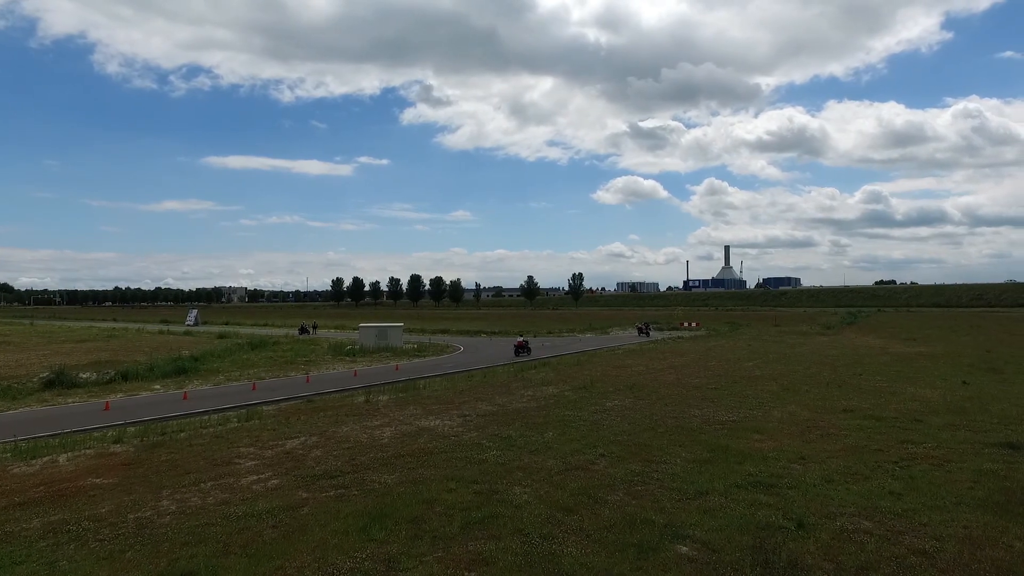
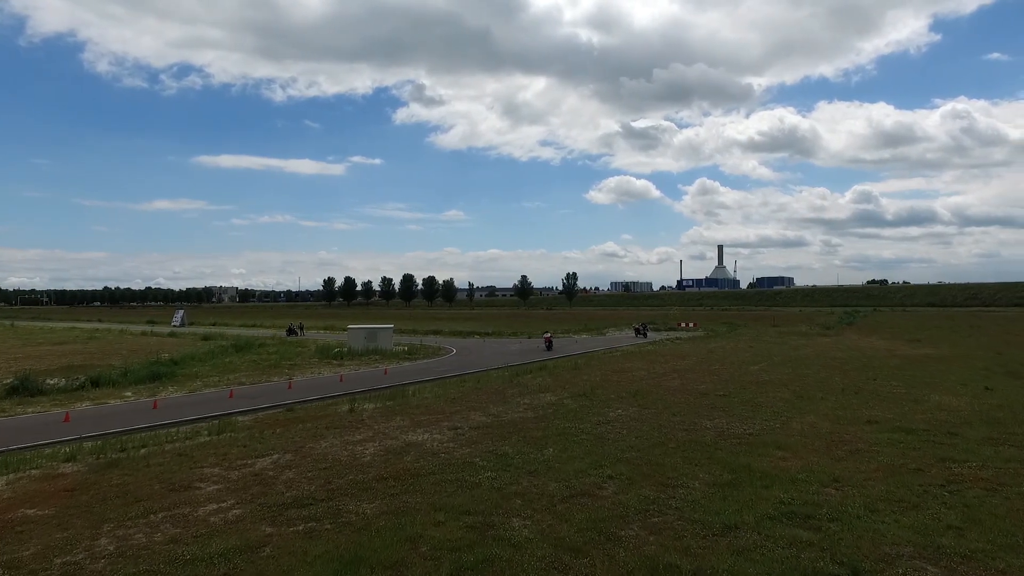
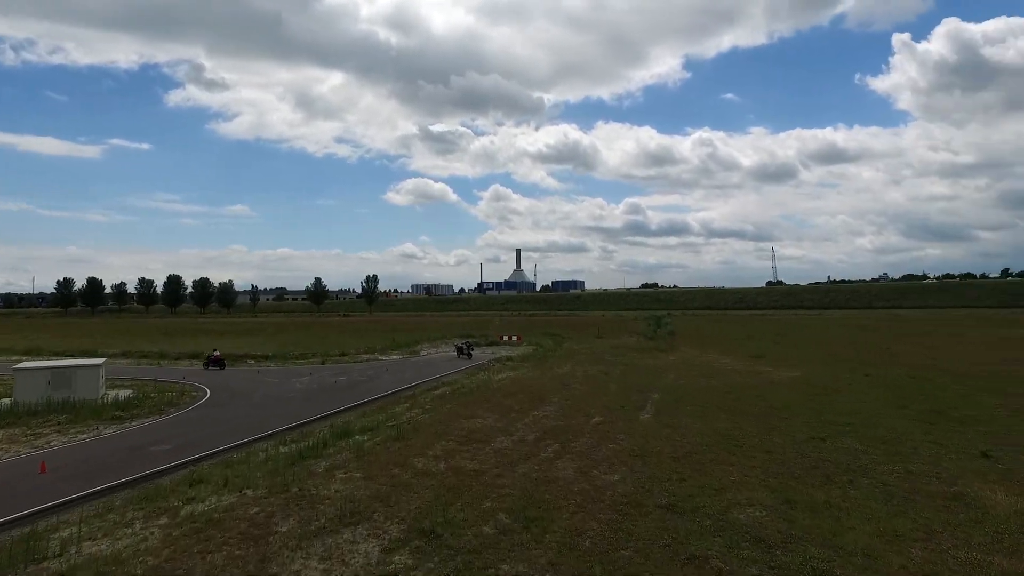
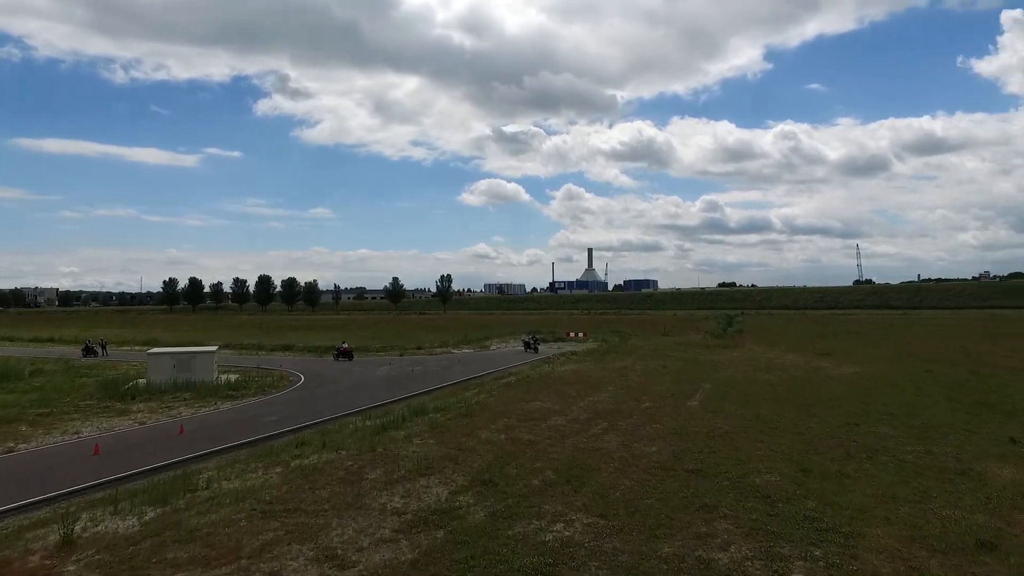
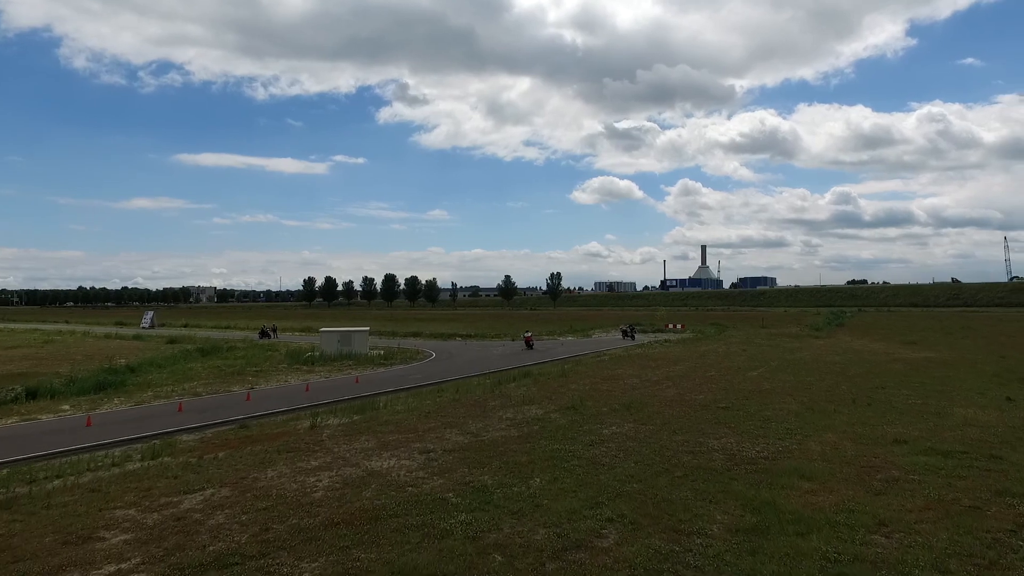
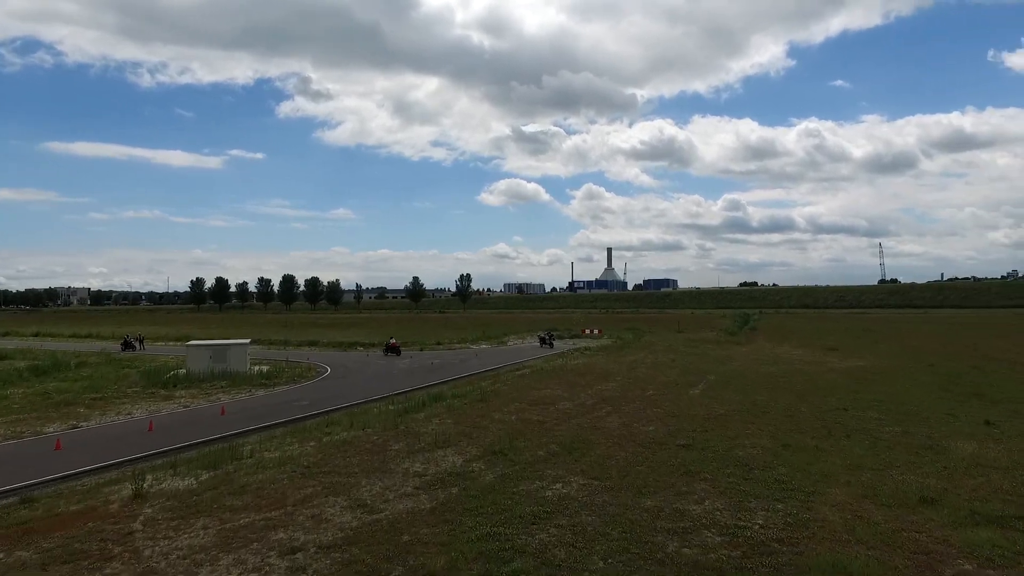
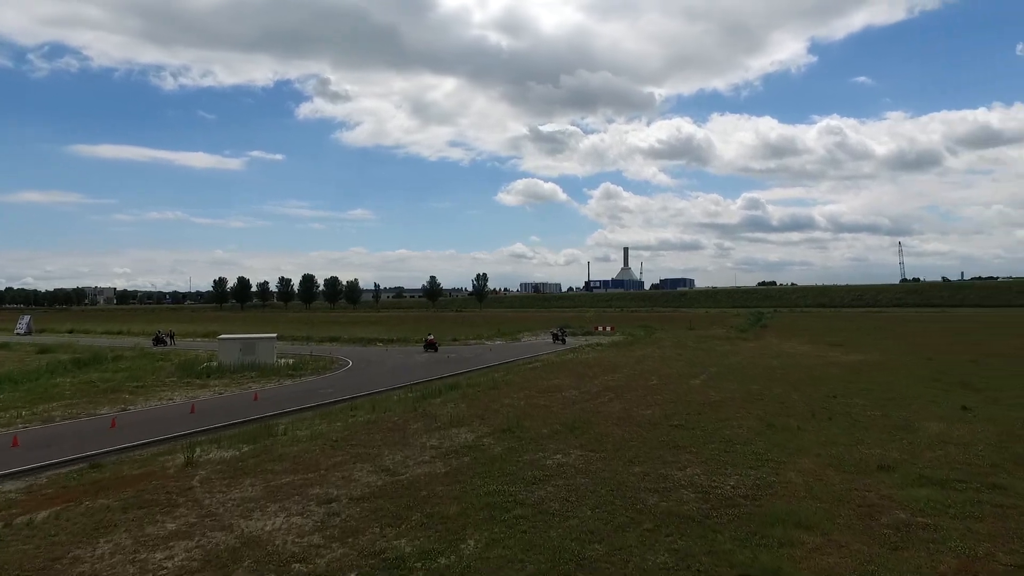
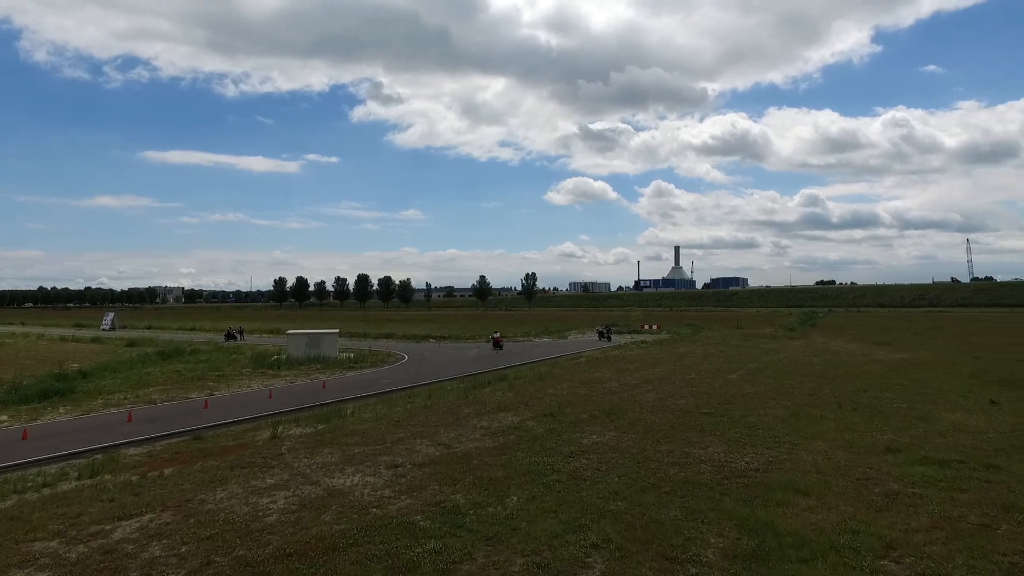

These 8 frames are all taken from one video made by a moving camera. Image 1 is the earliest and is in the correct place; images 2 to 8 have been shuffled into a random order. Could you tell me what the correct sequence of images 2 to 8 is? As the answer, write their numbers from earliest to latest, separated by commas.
2, 5, 8, 7, 6, 4, 3
